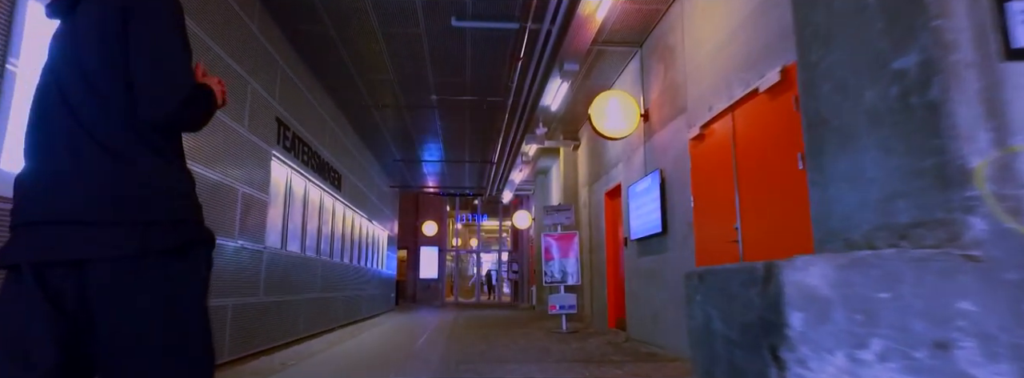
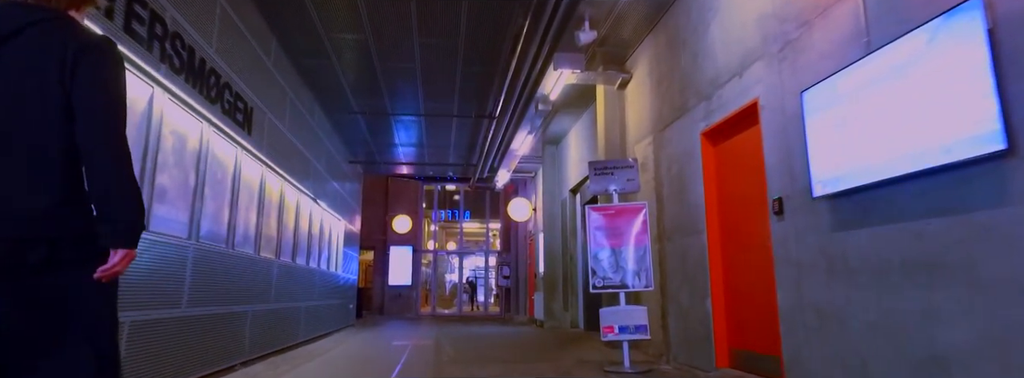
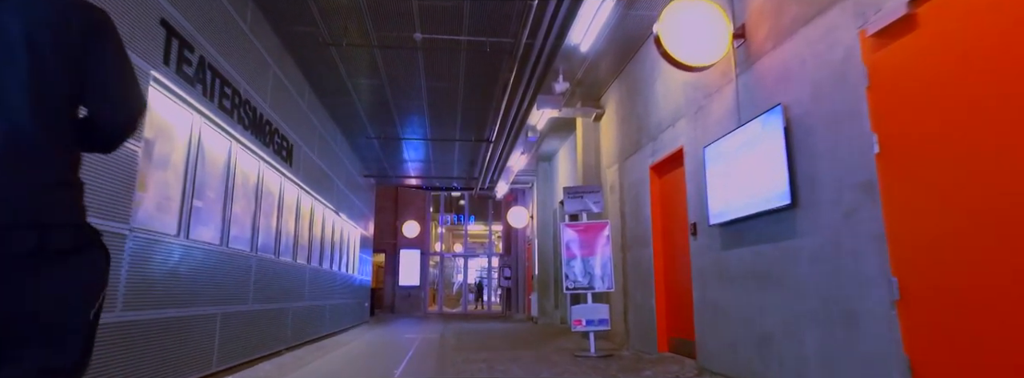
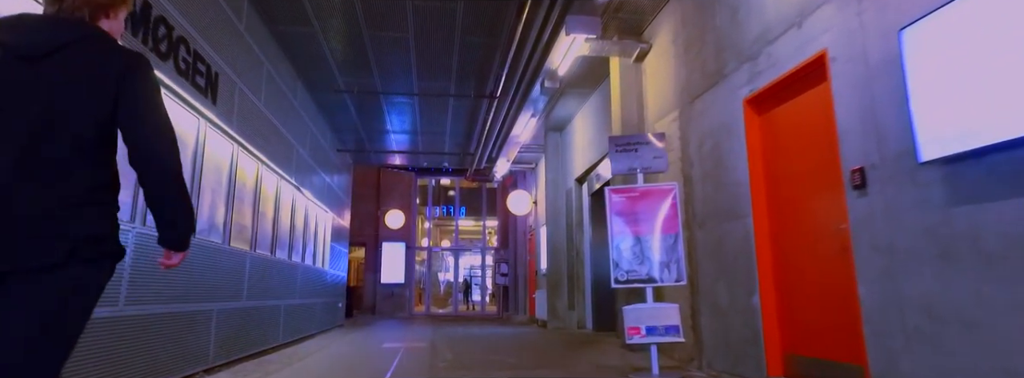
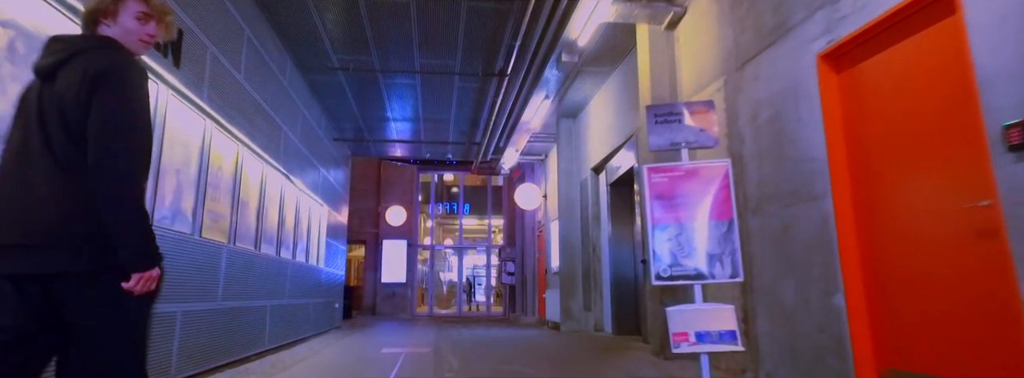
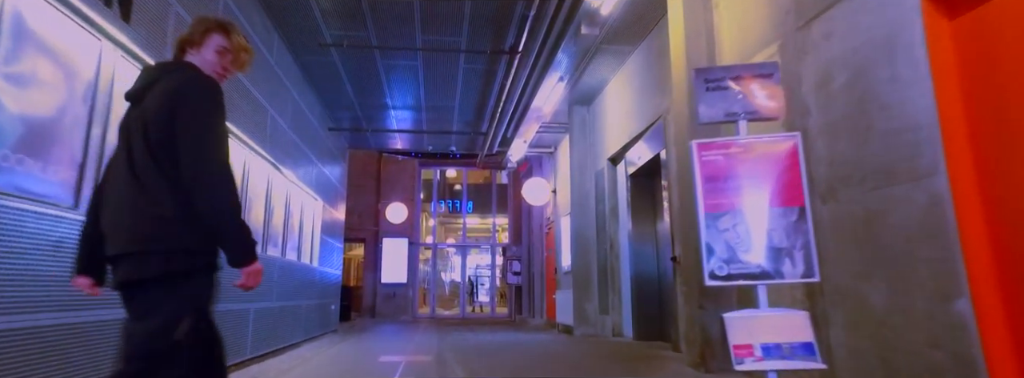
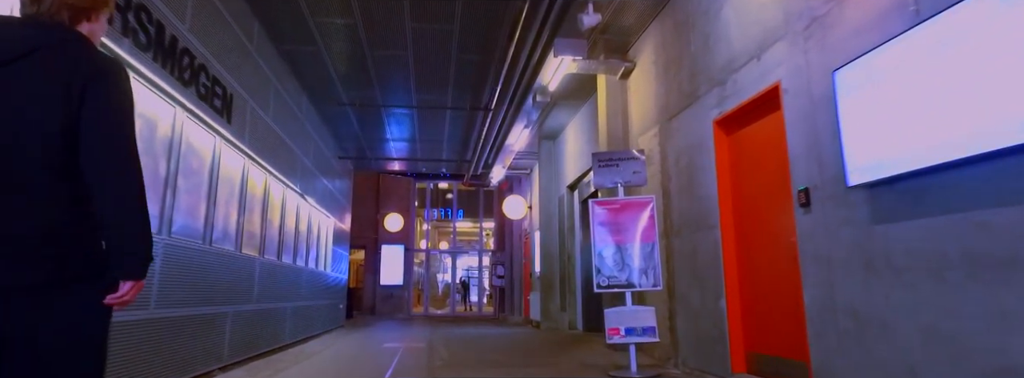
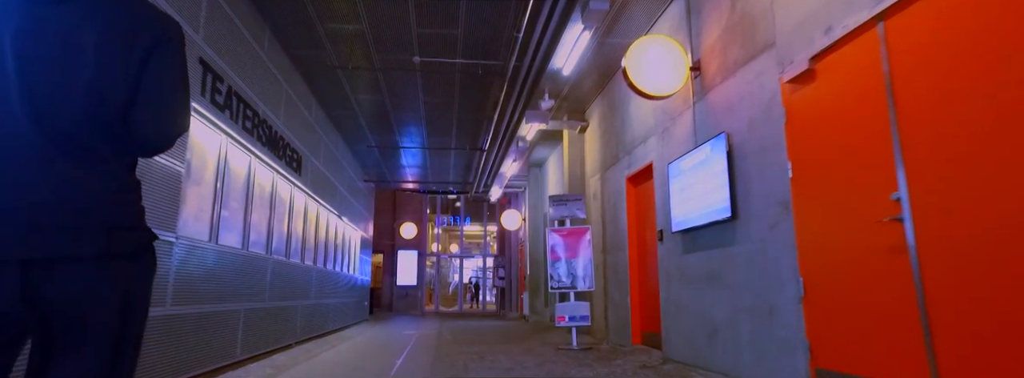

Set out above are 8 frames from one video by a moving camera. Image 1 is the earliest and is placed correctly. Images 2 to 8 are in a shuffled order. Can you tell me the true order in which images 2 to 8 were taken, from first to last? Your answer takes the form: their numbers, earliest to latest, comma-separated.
8, 3, 2, 7, 4, 5, 6
